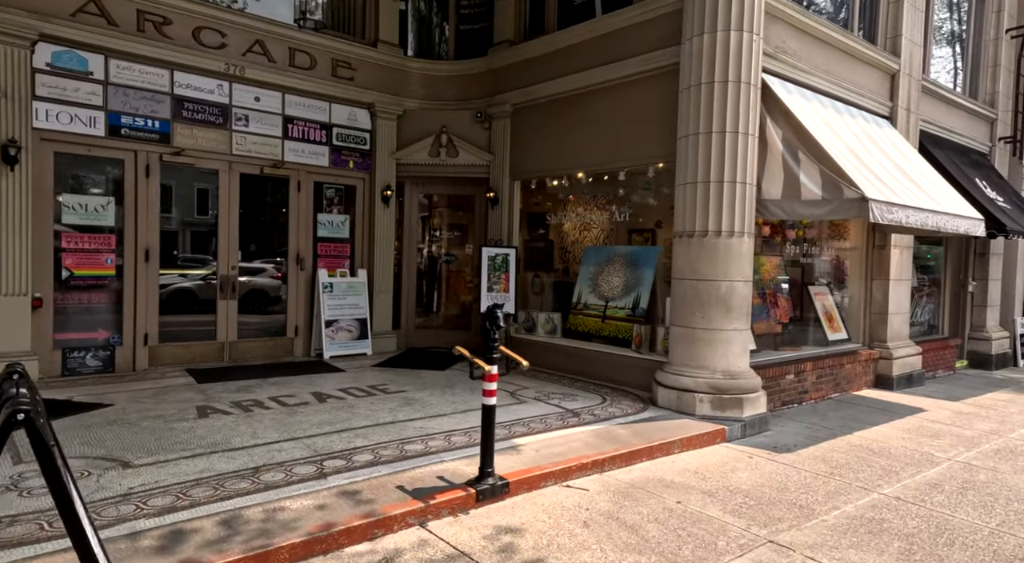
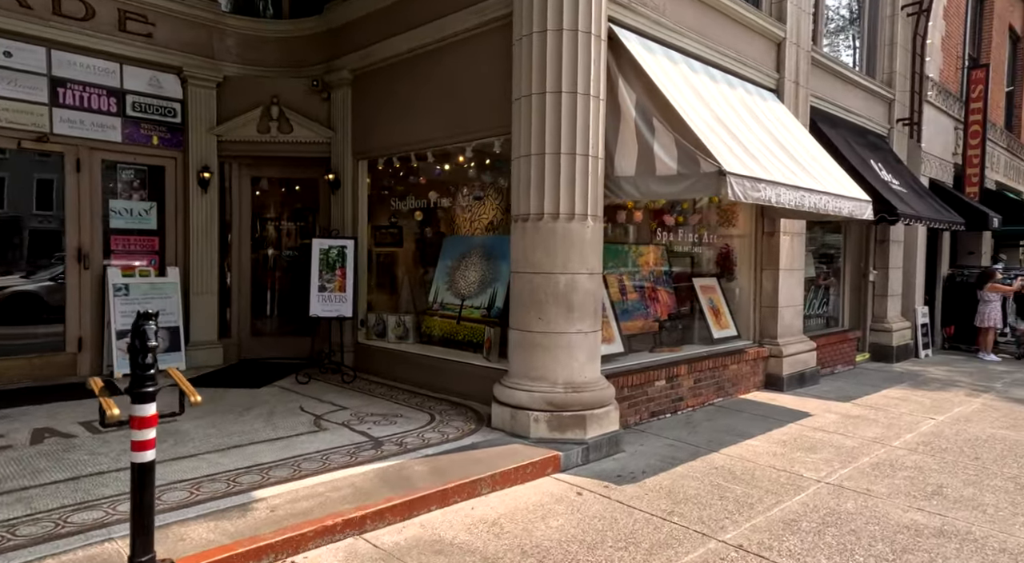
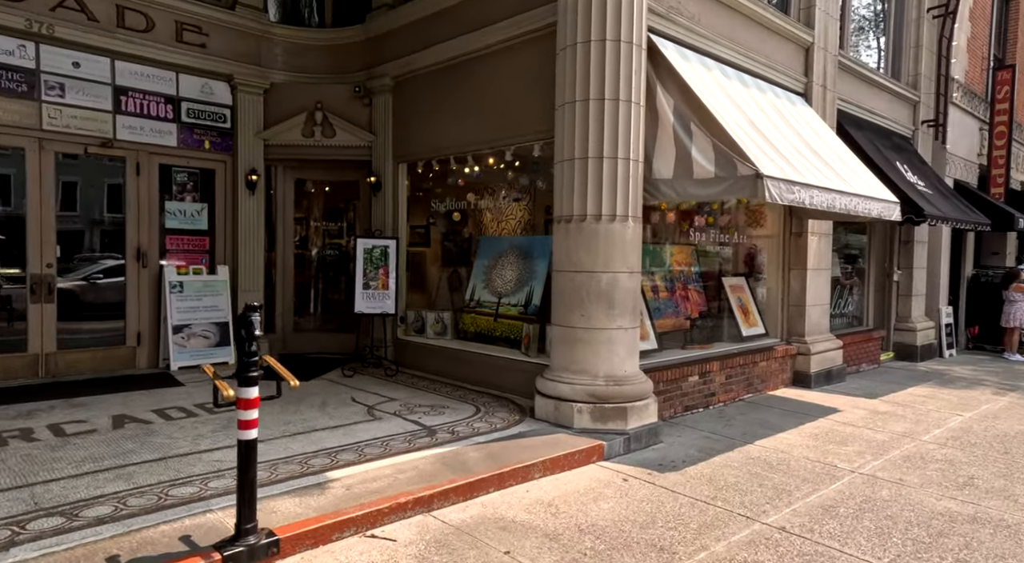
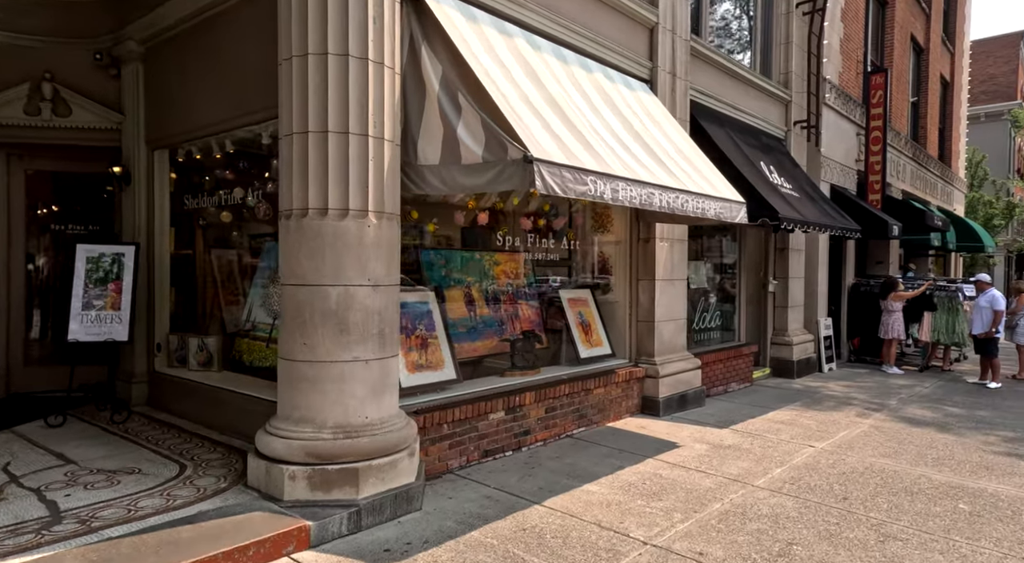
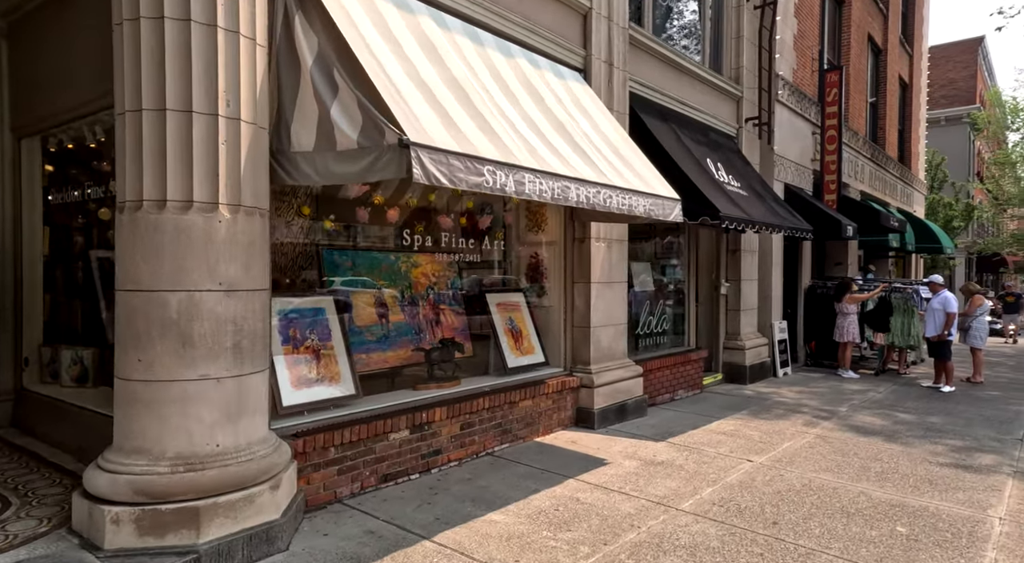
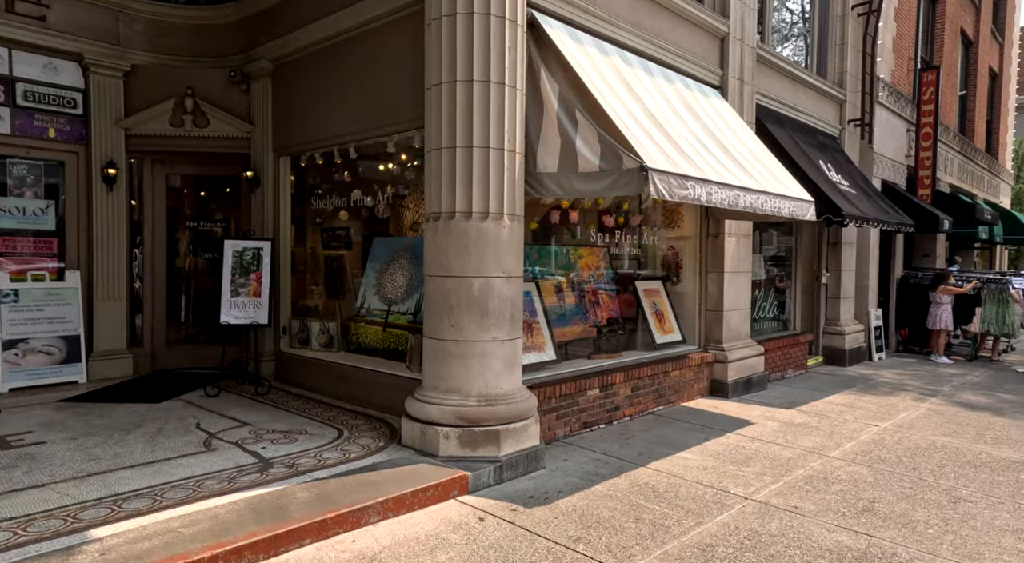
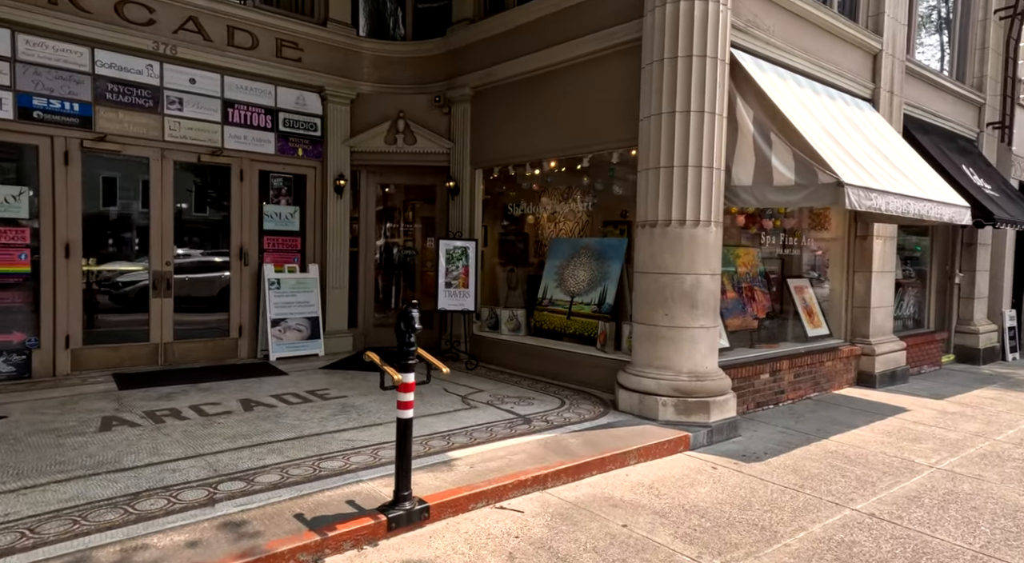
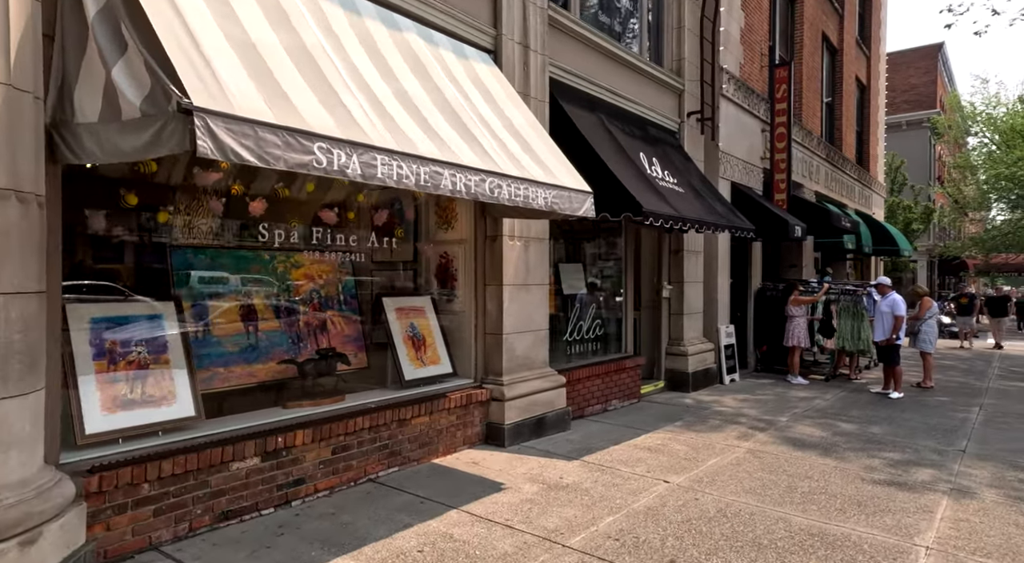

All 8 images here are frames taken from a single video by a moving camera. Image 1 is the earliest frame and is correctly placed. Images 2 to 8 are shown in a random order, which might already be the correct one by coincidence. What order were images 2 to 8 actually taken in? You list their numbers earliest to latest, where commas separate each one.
7, 3, 2, 6, 4, 5, 8
